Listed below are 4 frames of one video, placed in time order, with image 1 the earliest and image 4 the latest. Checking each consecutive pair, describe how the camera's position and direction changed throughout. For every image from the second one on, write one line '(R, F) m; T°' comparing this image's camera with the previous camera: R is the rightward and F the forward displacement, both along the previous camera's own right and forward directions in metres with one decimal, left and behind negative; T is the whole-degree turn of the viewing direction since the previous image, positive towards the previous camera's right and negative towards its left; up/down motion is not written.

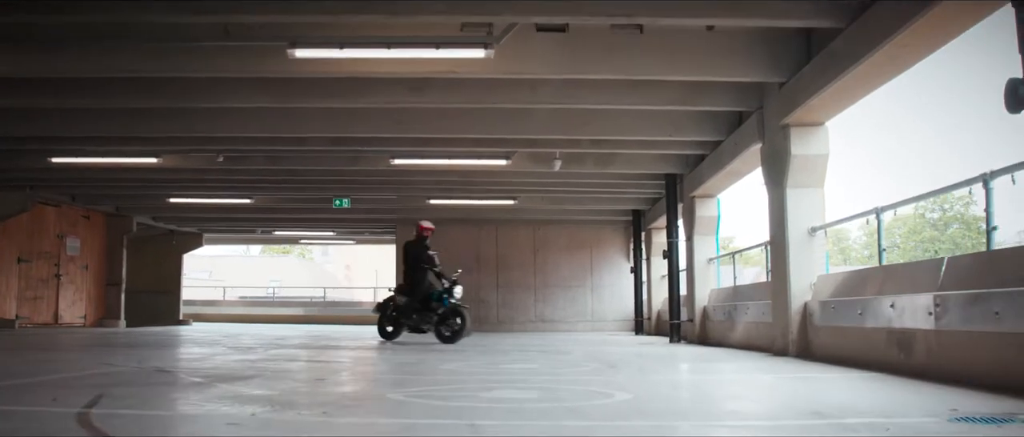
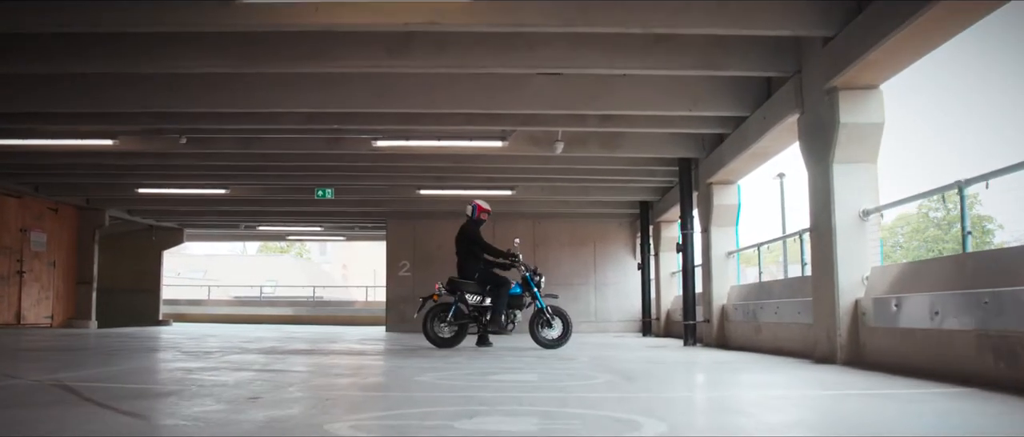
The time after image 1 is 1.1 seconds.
(0.0, +1.2) m; 0°
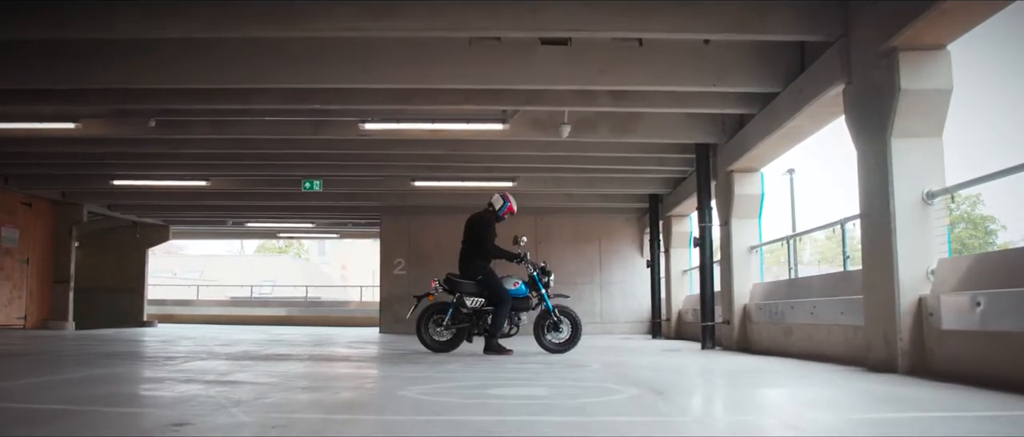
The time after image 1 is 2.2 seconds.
(0.0, +0.9) m; 0°
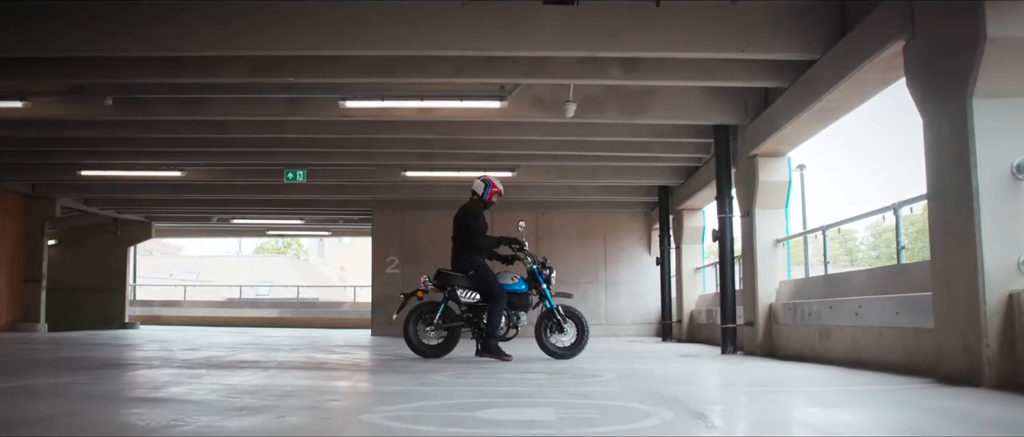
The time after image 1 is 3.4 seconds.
(0.0, +1.0) m; 0°
